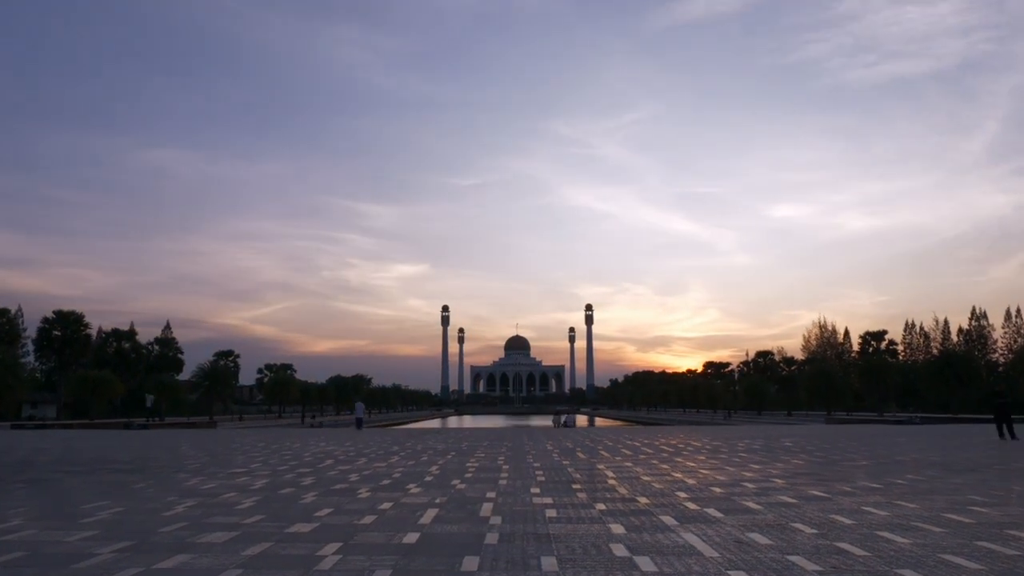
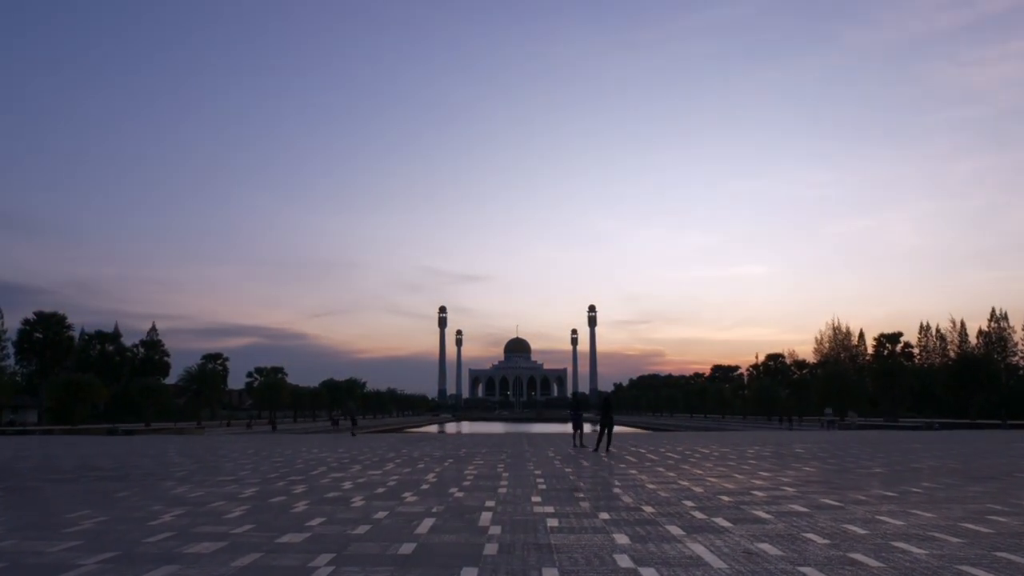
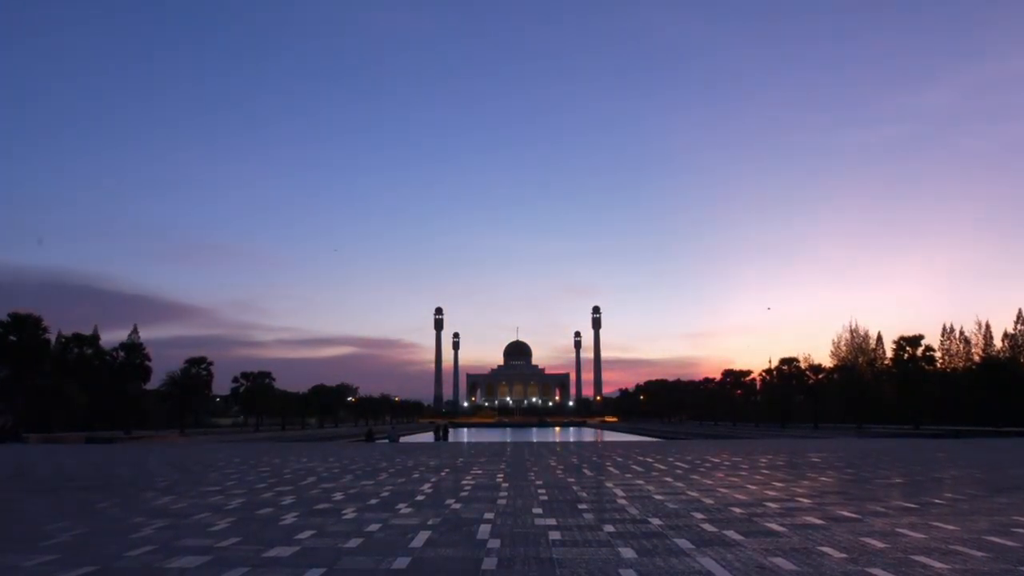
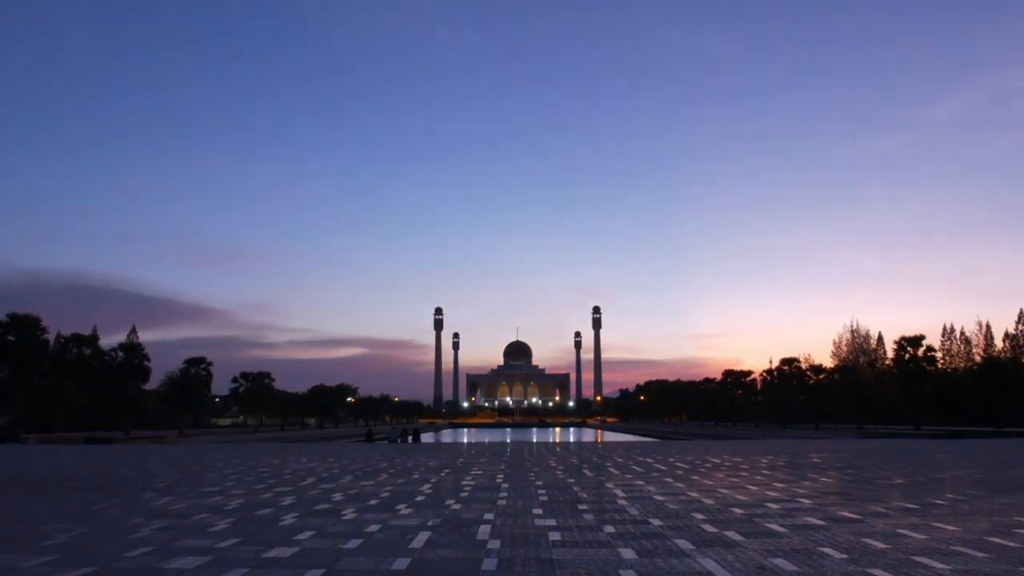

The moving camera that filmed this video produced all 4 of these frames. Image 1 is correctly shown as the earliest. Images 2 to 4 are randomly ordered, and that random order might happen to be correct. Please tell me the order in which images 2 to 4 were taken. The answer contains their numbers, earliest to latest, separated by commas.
2, 3, 4
